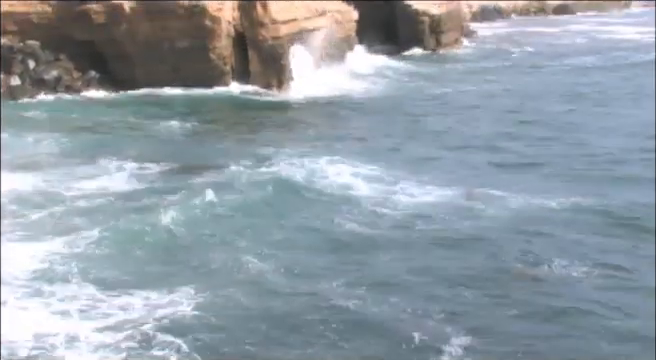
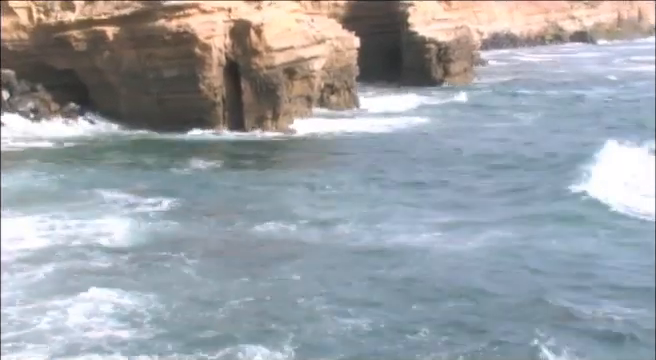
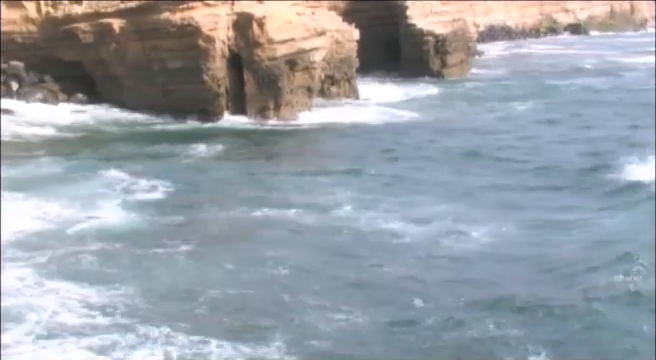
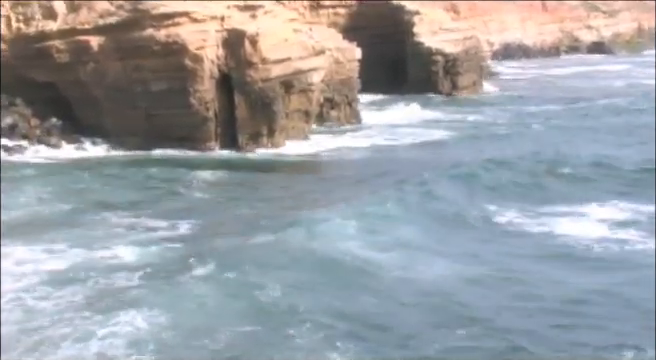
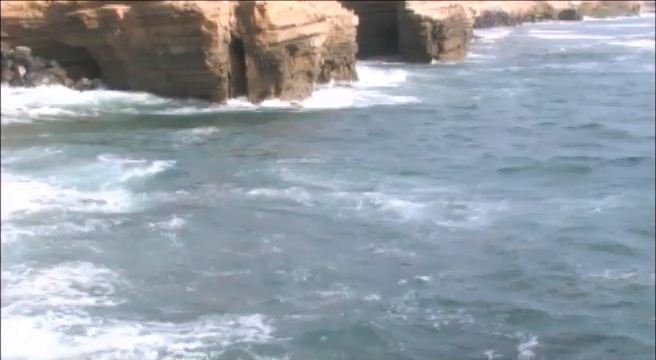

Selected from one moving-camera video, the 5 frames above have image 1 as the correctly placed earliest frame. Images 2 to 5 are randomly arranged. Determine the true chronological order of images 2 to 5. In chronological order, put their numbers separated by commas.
5, 3, 2, 4
